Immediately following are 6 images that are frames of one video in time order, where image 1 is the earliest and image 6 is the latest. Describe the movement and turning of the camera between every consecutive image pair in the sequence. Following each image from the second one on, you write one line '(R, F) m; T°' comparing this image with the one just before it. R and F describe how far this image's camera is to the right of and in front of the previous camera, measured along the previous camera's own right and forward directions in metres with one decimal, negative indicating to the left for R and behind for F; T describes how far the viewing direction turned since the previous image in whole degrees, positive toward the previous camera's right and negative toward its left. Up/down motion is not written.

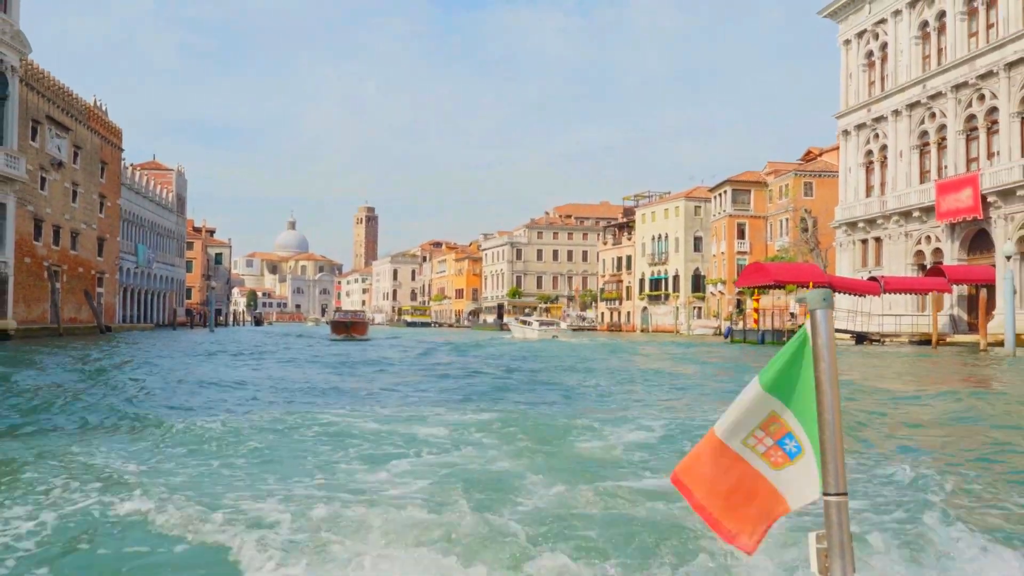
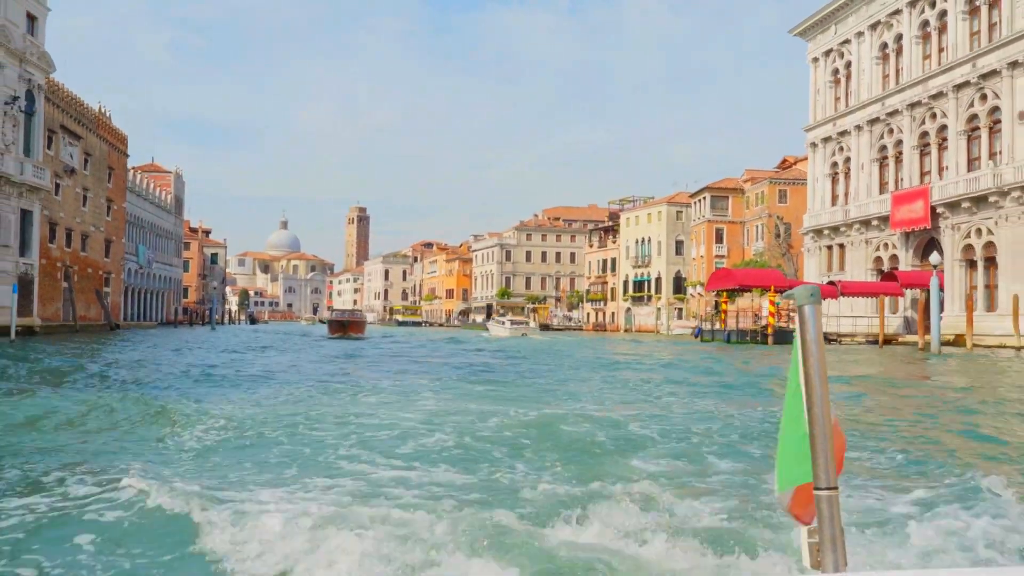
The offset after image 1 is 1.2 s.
(+0.2, -2.2) m; +1°
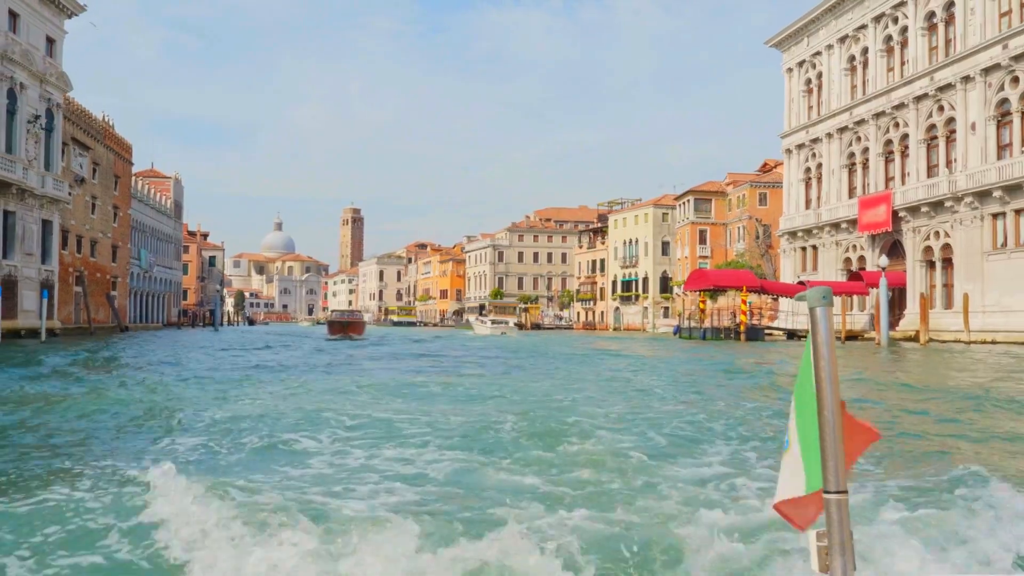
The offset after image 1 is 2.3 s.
(+0.2, -1.9) m; 0°
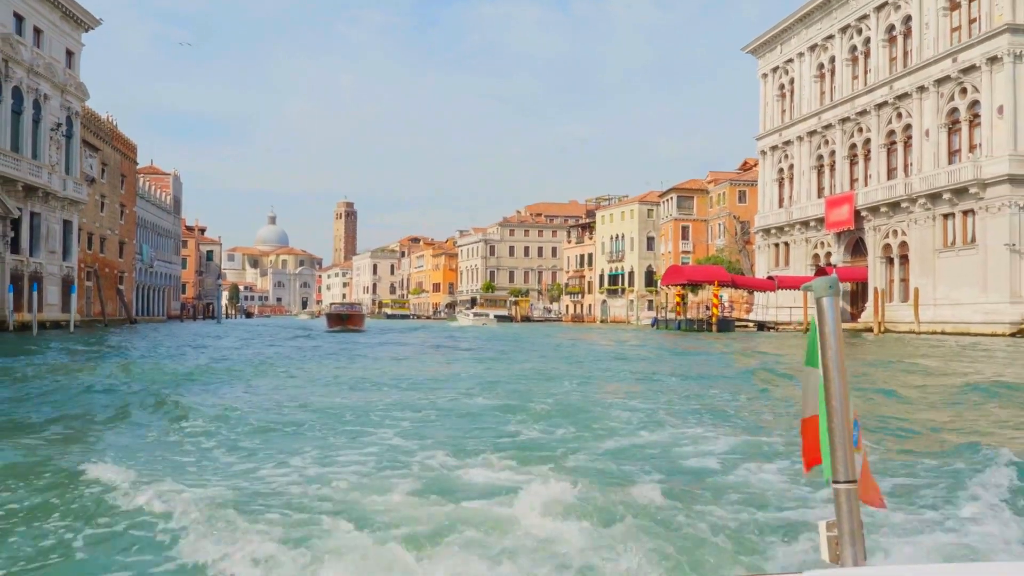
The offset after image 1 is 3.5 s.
(+0.2, -2.2) m; 0°
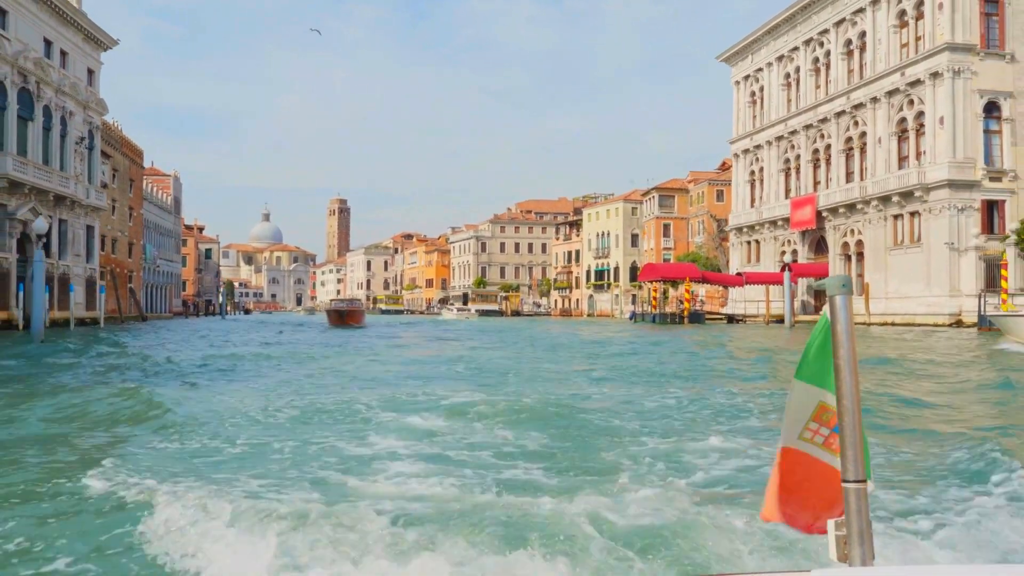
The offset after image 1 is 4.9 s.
(+0.2, -2.7) m; 0°
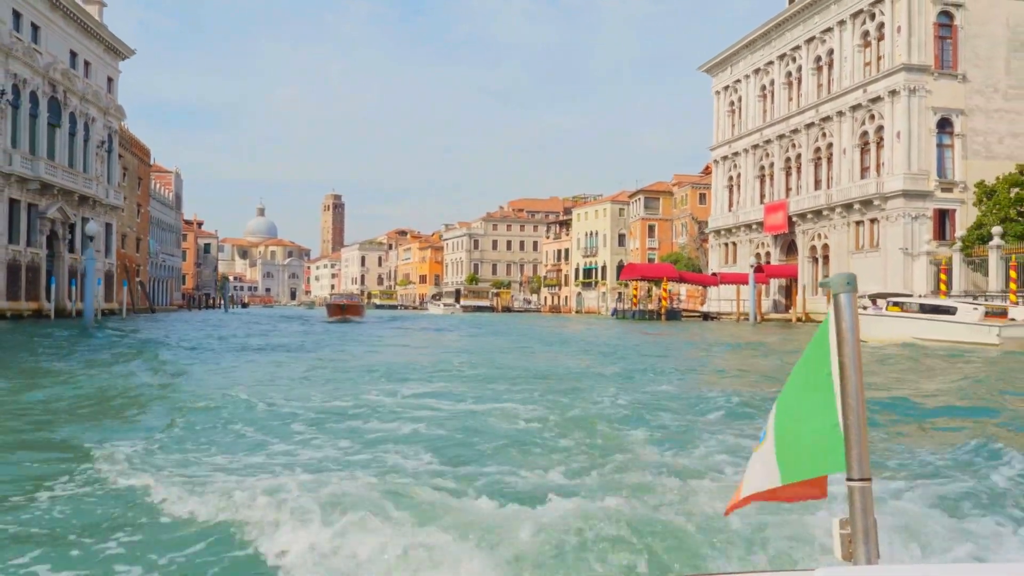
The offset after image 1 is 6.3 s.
(+0.2, -2.5) m; 0°
